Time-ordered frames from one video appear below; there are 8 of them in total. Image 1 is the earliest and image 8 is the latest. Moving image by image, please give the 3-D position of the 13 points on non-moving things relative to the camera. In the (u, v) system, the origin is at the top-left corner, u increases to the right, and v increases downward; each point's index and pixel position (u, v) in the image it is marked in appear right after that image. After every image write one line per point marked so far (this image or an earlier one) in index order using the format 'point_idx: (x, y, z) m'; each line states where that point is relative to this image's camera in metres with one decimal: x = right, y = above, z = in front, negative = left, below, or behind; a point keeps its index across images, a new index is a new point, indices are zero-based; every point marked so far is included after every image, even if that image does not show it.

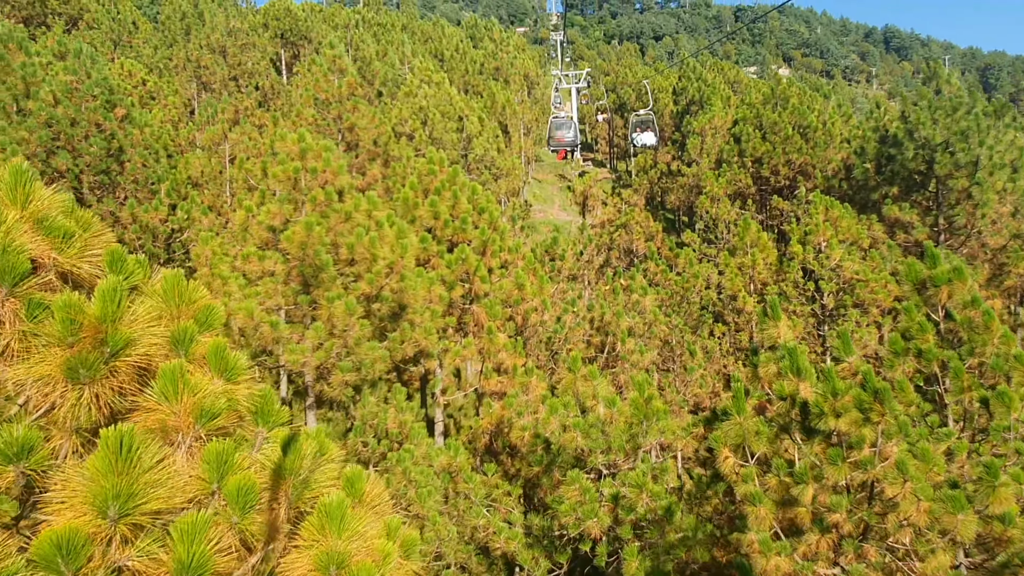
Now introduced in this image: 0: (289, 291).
0: (-2.2, 0.0, +7.1) m
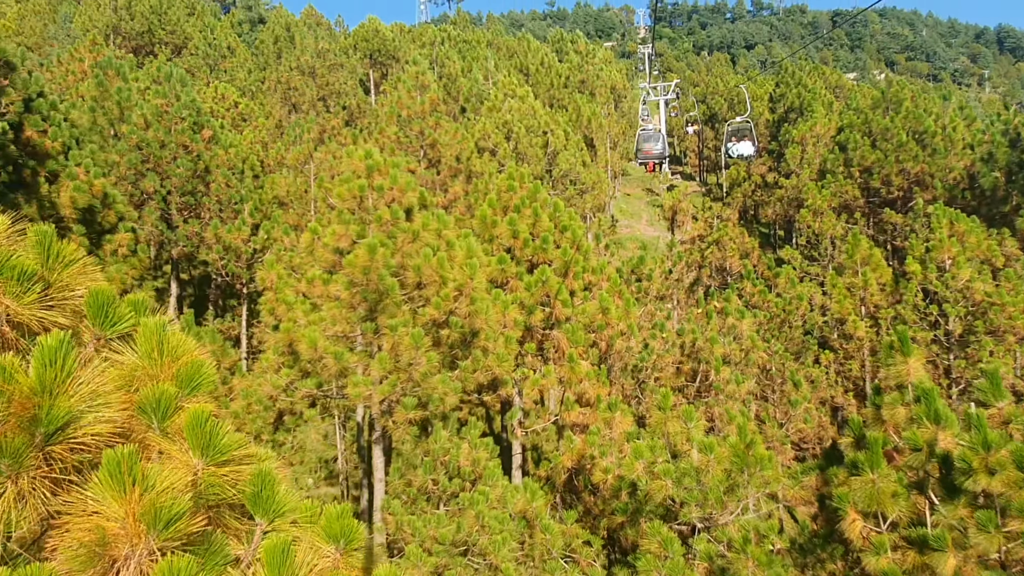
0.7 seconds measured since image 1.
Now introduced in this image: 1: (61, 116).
0: (-1.5, -0.3, +6.7) m
1: (-5.9, +2.3, +9.6) m
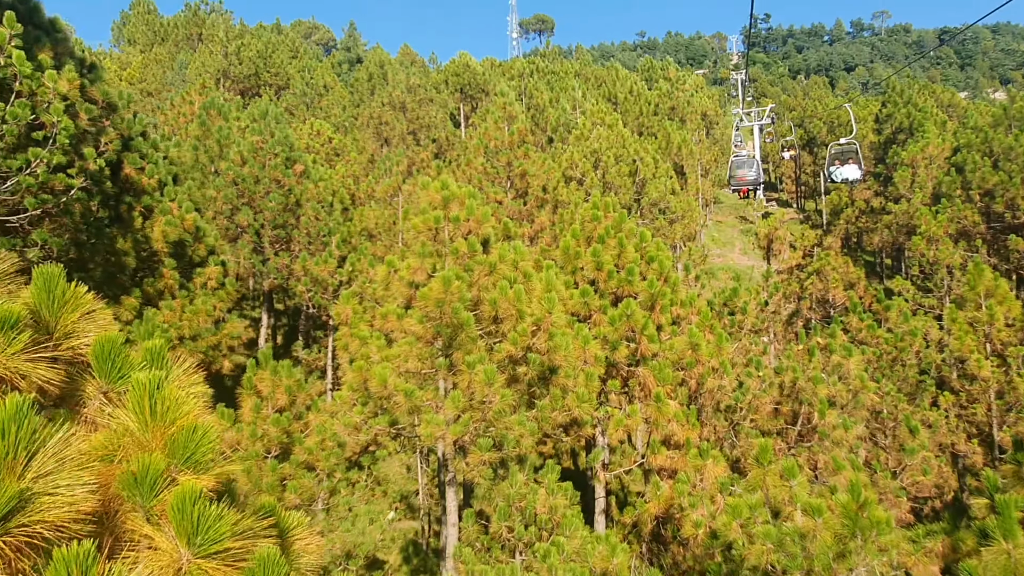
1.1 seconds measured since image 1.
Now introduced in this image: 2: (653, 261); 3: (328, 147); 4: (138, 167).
0: (-0.8, -0.6, +6.5) m
1: (-4.8, +1.8, +10.0) m
2: (+1.7, +0.3, +8.7) m
3: (-4.6, +3.5, +18.4) m
4: (-4.4, +1.4, +8.7) m
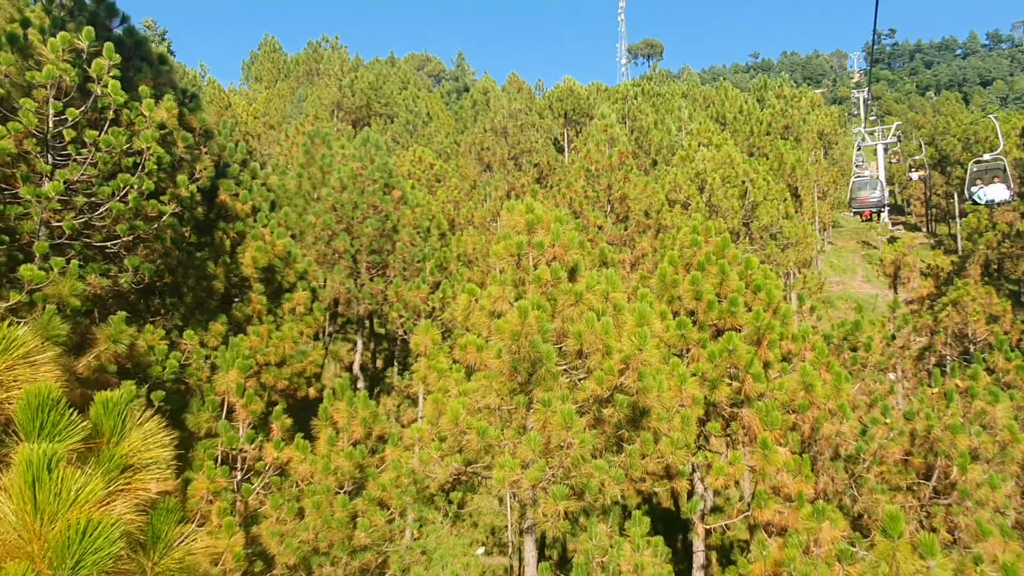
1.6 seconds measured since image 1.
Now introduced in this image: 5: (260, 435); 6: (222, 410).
0: (-0.1, -0.8, +6.1) m
1: (-3.5, +1.5, +10.2) m
2: (+2.7, 0.0, +7.9) m
3: (-2.1, +2.9, +18.5) m
4: (-3.4, +1.1, +8.8) m
5: (-2.4, -1.4, +7.1) m
6: (-2.8, -1.2, +7.1) m
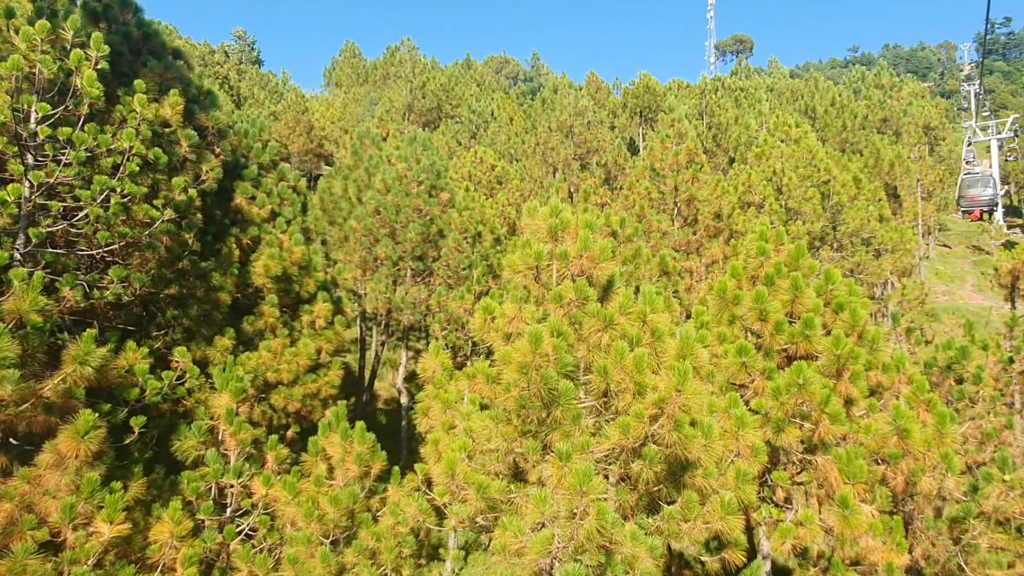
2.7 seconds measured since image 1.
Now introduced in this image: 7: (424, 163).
0: (0.0, -1.0, +5.0) m
1: (-2.9, +1.4, +9.5) m
2: (+3.0, -0.2, +6.6) m
3: (-0.6, +2.7, +17.6) m
4: (-2.9, +1.0, +8.2) m
5: (-2.2, -1.5, +6.3) m
6: (-2.6, -1.3, +6.3) m
7: (-1.5, +2.1, +12.6) m
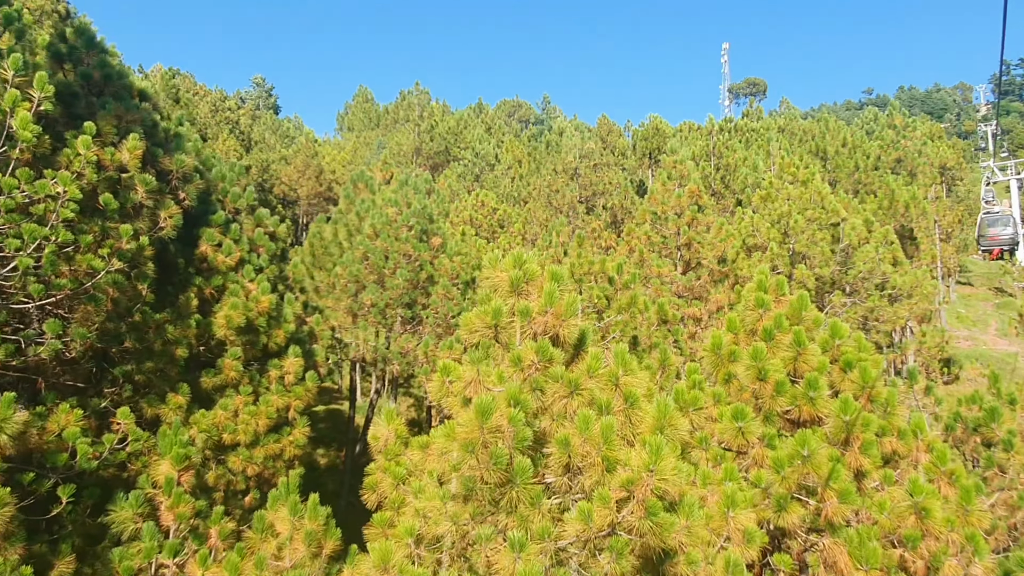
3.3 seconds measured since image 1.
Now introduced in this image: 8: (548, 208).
0: (-0.3, -1.3, +4.4) m
1: (-3.1, +0.7, +9.1) m
2: (+2.7, -0.6, +5.9) m
3: (-0.5, +1.6, +17.2) m
4: (-3.1, +0.5, +7.7) m
5: (-2.5, -2.0, +5.7) m
6: (-2.8, -1.7, +5.7) m
7: (-1.6, +1.3, +12.1) m
8: (+0.8, +2.0, +18.0) m
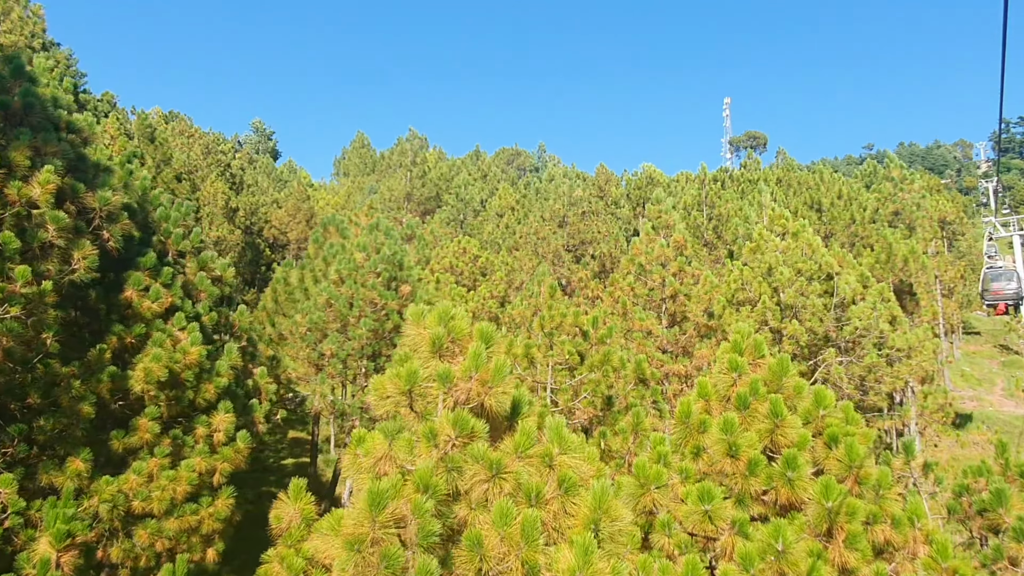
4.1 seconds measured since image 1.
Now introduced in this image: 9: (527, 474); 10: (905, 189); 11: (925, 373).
0: (-0.7, -1.6, +3.6) m
1: (-3.5, +0.2, +8.4) m
2: (+2.3, -1.1, +5.1) m
3: (-0.9, +0.5, +16.6) m
4: (-3.6, 0.0, +7.0) m
5: (-2.9, -2.3, +4.8) m
6: (-3.3, -2.1, +4.9) m
7: (-2.0, +0.6, +11.5) m
8: (+0.5, +0.8, +17.4) m
9: (+0.1, -1.0, +3.9) m
10: (+10.6, +2.7, +19.7) m
11: (+7.0, -1.4, +12.5) m
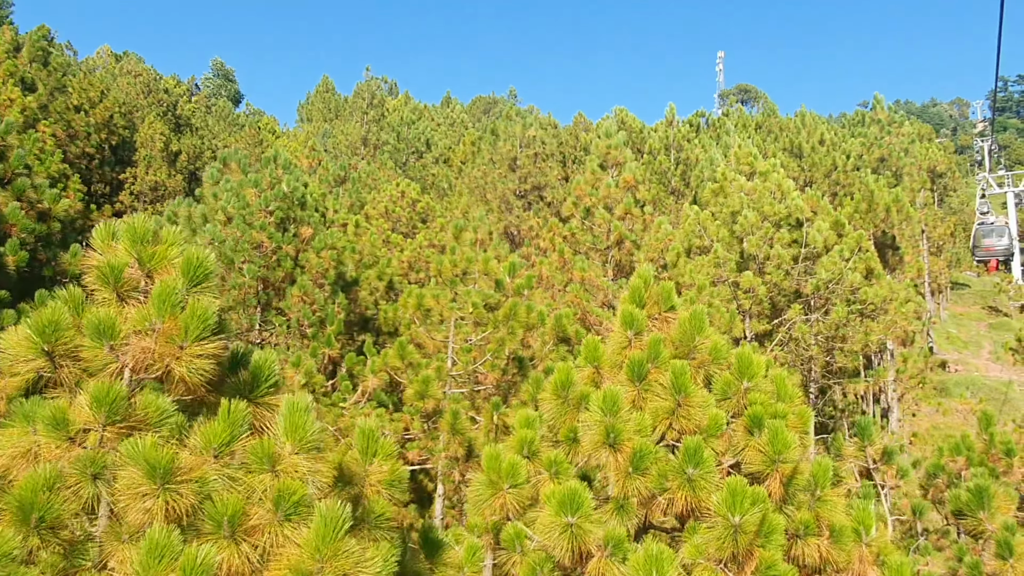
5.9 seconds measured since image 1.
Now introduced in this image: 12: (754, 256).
0: (-1.8, -1.3, +2.1) m
1: (-4.6, +0.8, +6.8) m
2: (+1.2, -0.7, +3.7) m
3: (-2.0, +1.6, +15.0) m
4: (-4.6, +0.5, +5.4) m
5: (-4.0, -1.9, +3.4) m
6: (-4.3, -1.6, +3.5) m
7: (-3.1, +1.3, +9.9) m
8: (-0.7, +1.8, +15.8) m
9: (-0.9, -0.6, +2.4) m
10: (+9.4, +3.8, +18.1) m
11: (+5.9, -0.7, +11.1) m
12: (+3.4, +0.4, +9.9) m
